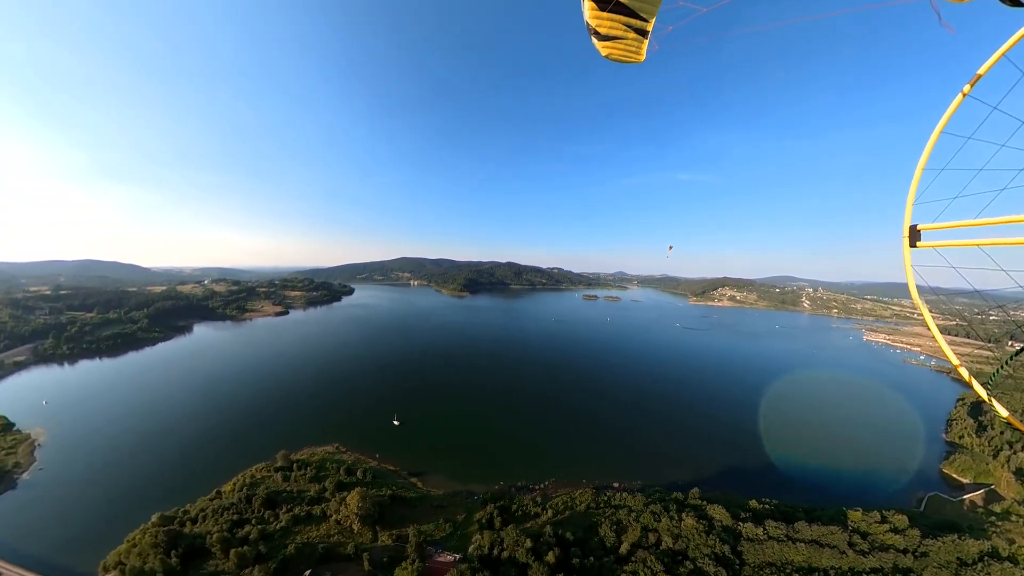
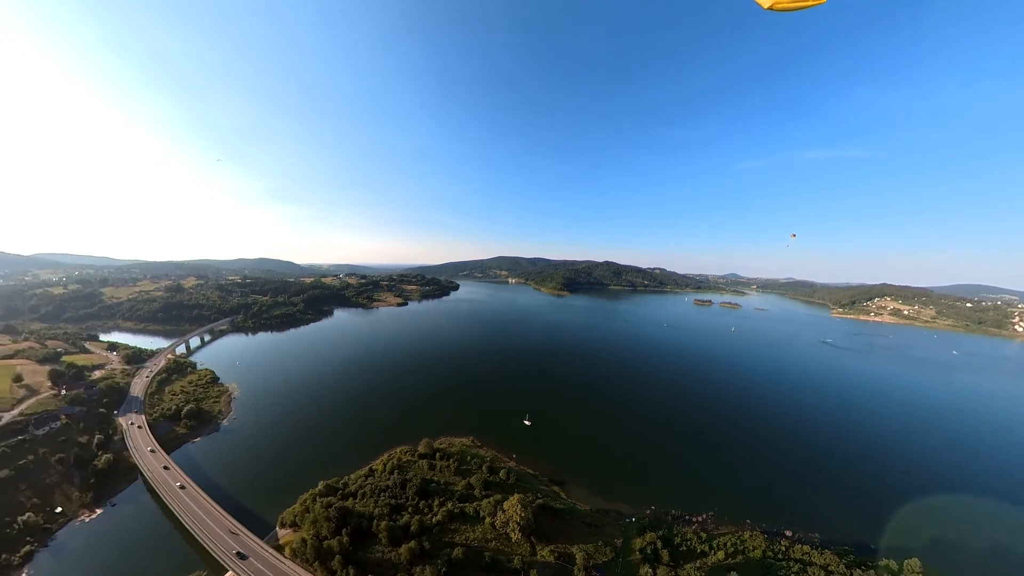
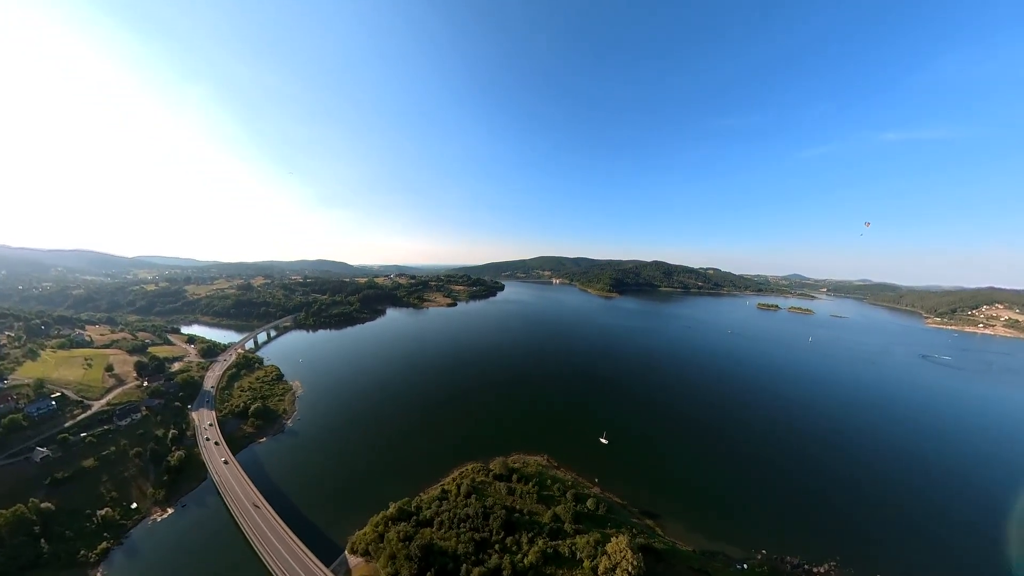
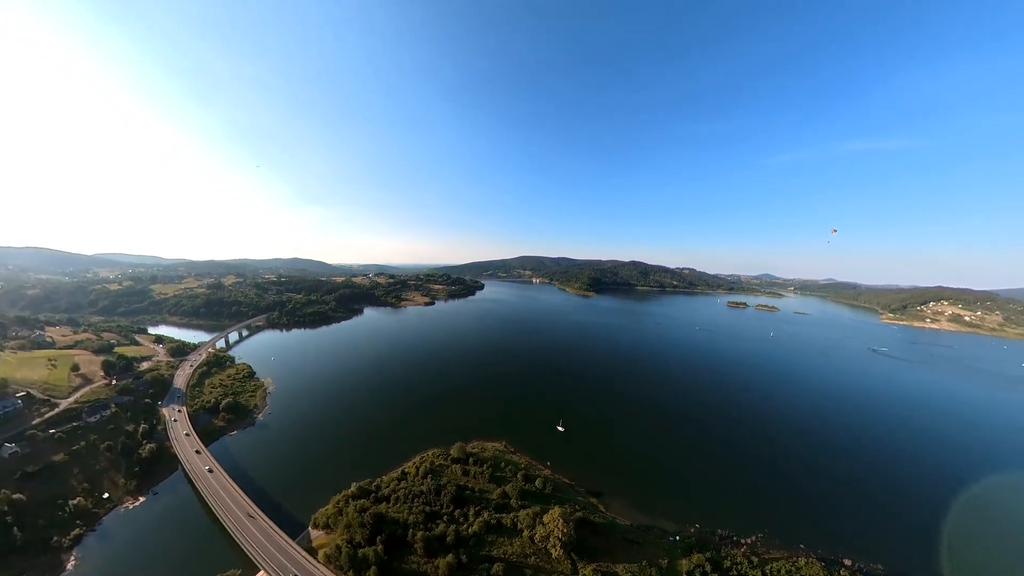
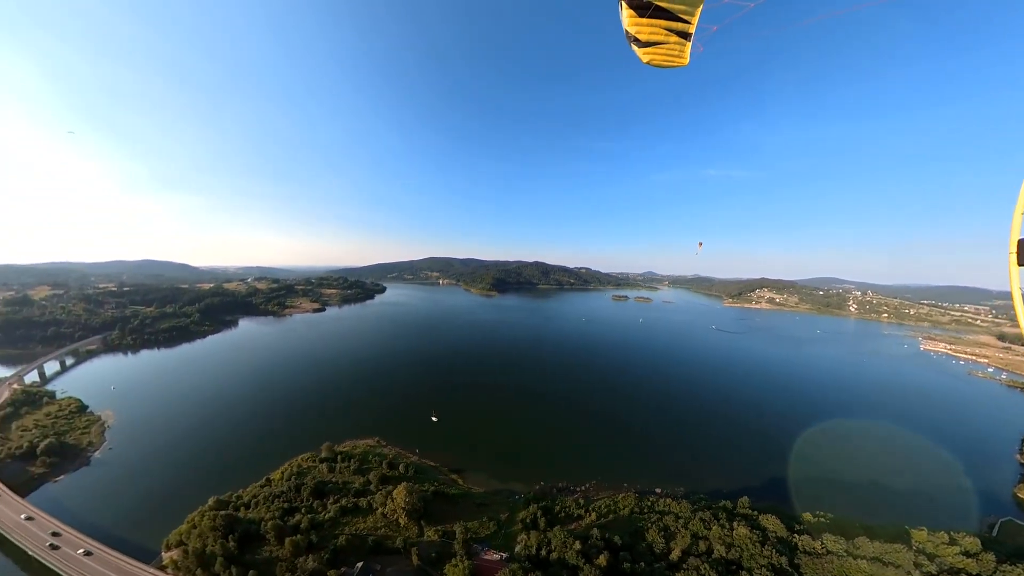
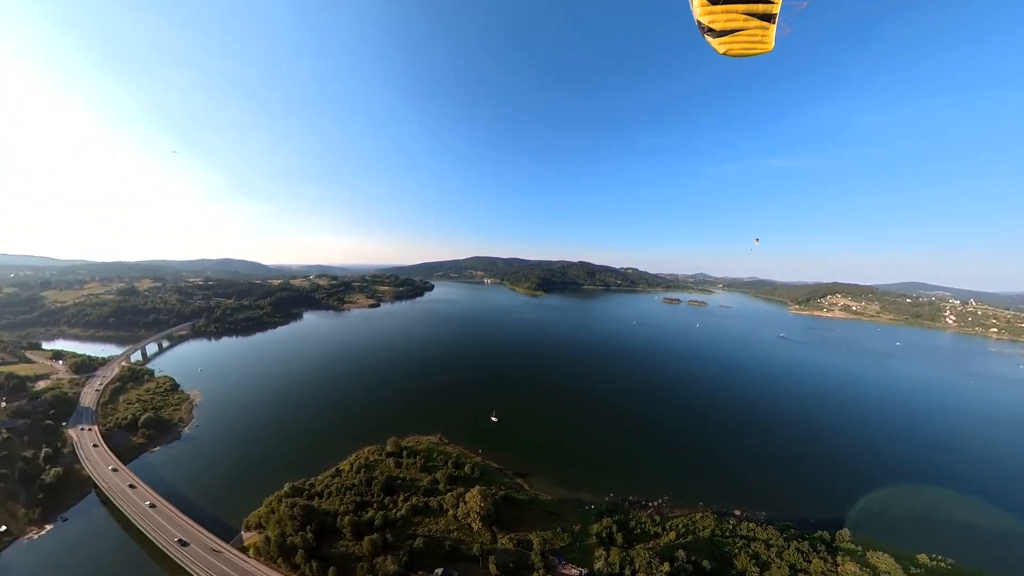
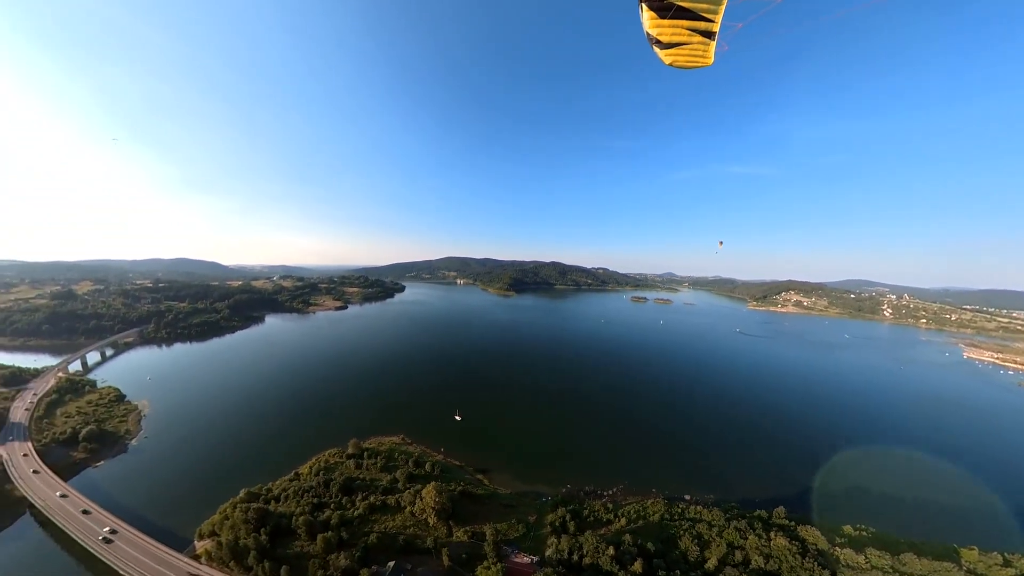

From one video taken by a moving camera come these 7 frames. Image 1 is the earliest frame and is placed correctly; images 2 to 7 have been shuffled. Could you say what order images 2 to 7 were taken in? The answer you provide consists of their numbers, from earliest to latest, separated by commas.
5, 7, 6, 2, 4, 3
